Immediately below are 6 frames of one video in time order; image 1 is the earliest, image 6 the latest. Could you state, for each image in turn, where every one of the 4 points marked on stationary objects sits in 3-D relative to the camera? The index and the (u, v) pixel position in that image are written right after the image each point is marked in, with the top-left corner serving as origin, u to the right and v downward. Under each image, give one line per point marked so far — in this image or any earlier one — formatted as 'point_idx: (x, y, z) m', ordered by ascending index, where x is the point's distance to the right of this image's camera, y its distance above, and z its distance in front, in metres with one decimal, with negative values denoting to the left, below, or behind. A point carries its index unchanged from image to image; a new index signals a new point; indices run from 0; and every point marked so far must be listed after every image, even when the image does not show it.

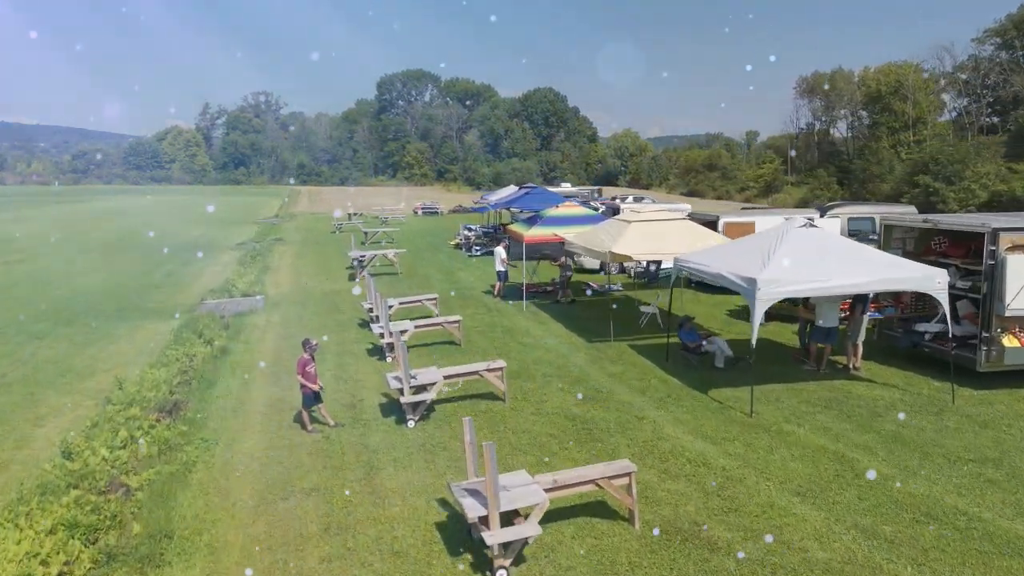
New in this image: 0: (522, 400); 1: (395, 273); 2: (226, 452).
0: (+0.1, -1.3, +8.8) m
1: (-3.1, +0.4, +19.9) m
2: (-3.0, -1.7, +7.6) m
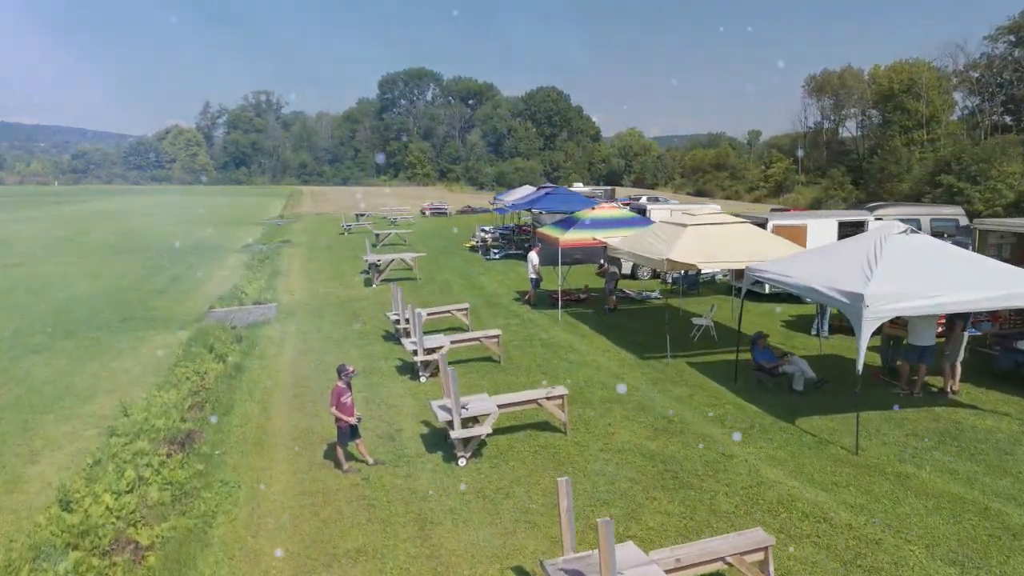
0: (+0.8, -1.5, +7.7) m
1: (-2.5, +0.2, +18.8) m
2: (-2.3, -1.9, +6.5) m
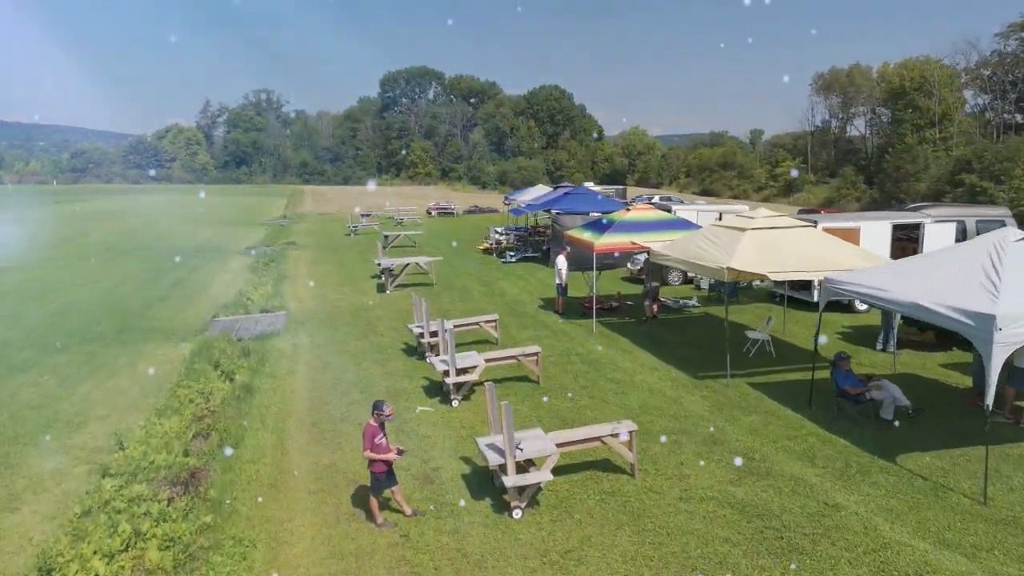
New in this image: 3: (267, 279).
0: (+1.3, -1.7, +6.6) m
1: (-2.0, +0.1, +17.7) m
2: (-1.8, -2.0, +5.4) m
3: (-6.3, +0.2, +19.2) m
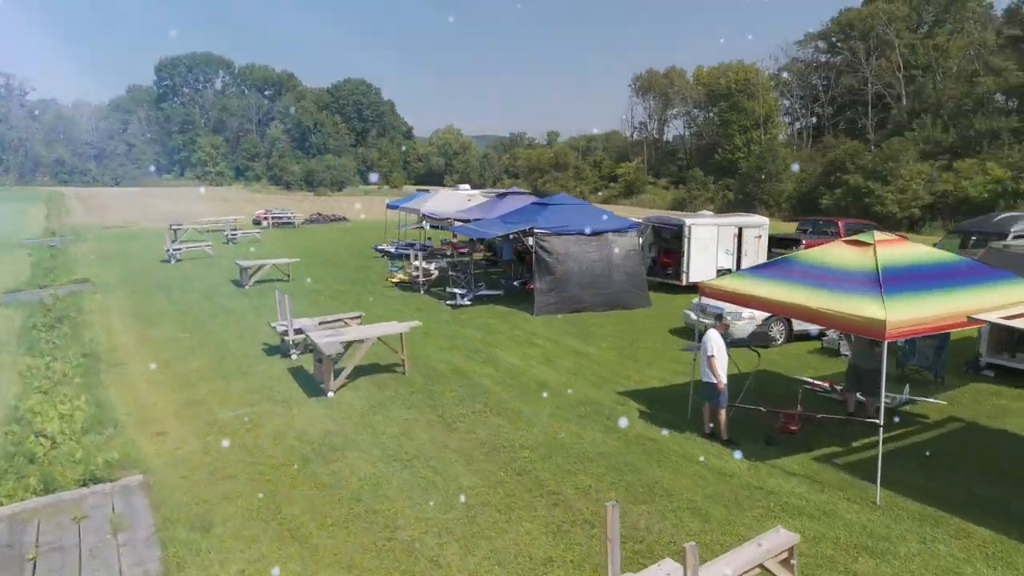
0: (+4.6, -2.7, +0.3) m
1: (-1.6, -1.1, +10.1) m
2: (+2.0, -3.2, -1.7) m
3: (-6.2, -1.2, +10.4) m
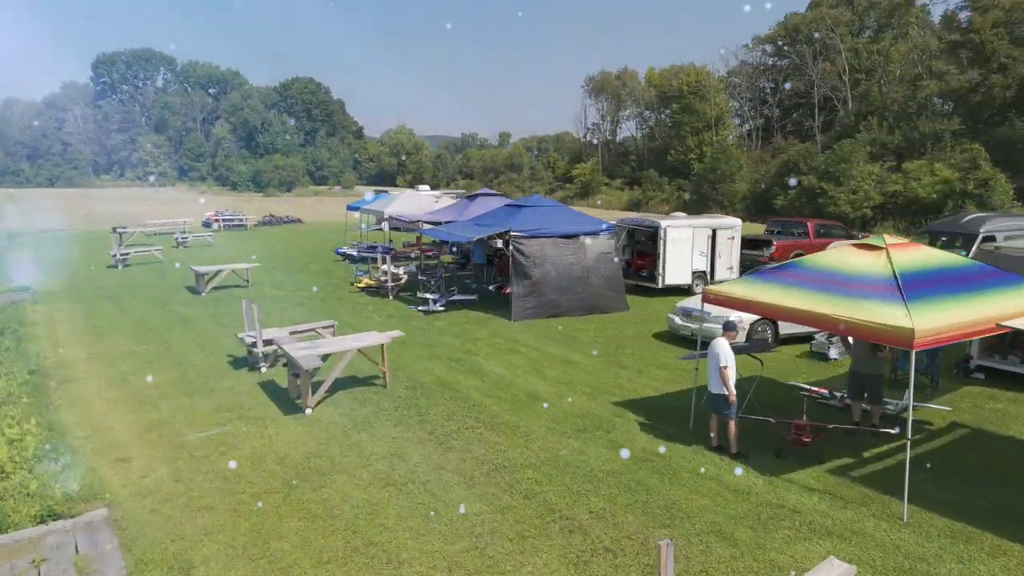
0: (+5.1, -2.7, +0.1) m
1: (-1.7, -1.2, +9.5) m
2: (+2.6, -3.2, -2.0) m
3: (-6.4, -1.3, +9.5) m
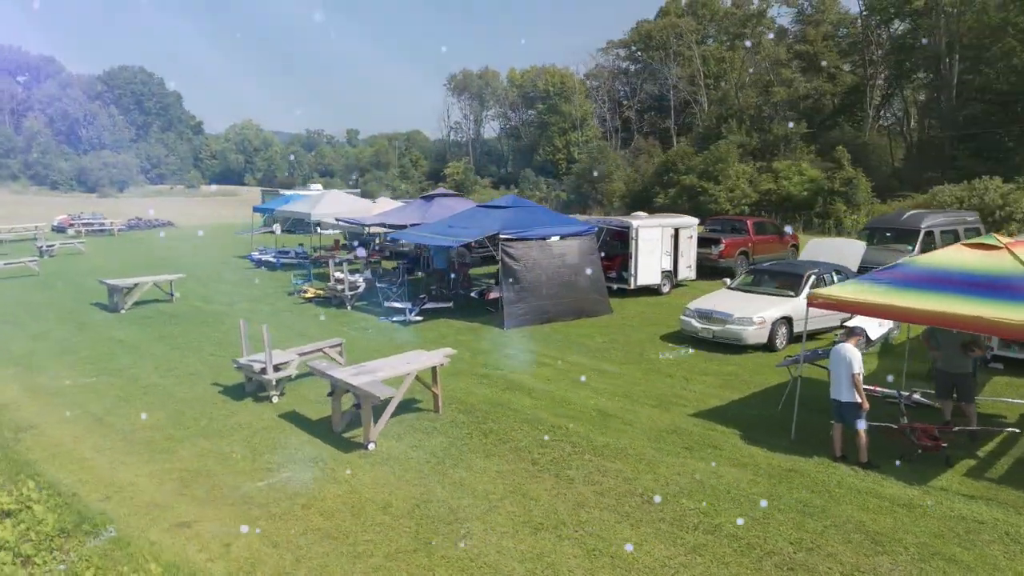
0: (+7.6, -2.6, +0.7) m
1: (-1.0, -1.4, +8.5) m
2: (+5.6, -3.2, -1.9) m
3: (-5.5, -1.6, +7.5) m
